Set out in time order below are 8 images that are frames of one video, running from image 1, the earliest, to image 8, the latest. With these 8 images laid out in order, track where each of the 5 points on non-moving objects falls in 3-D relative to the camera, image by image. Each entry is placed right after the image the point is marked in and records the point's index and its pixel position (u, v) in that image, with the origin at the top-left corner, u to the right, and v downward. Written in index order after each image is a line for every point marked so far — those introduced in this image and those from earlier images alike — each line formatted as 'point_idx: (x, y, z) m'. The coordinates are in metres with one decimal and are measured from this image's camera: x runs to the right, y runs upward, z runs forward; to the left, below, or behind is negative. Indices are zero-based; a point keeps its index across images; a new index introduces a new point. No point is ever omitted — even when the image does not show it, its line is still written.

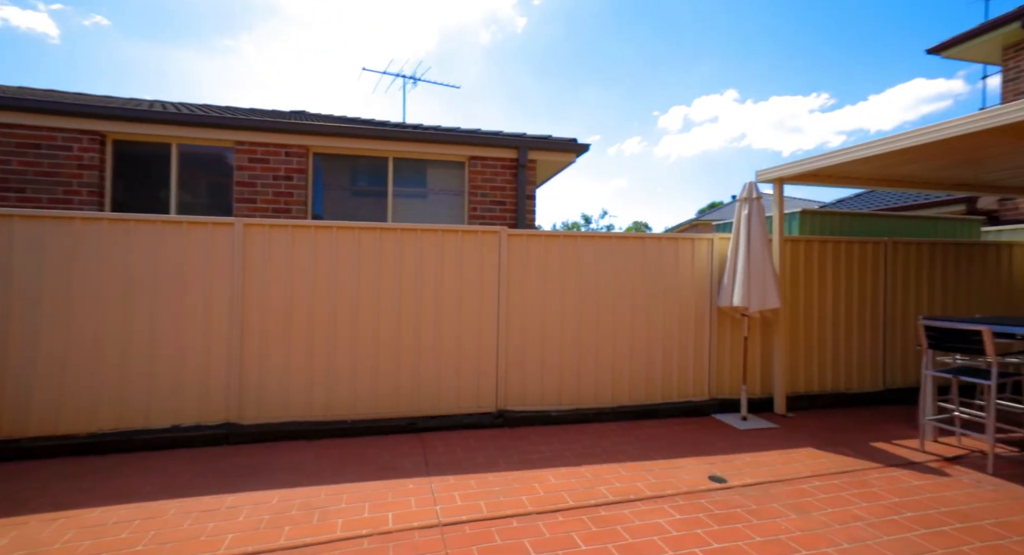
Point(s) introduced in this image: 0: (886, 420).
0: (+4.1, -1.5, +5.4) m
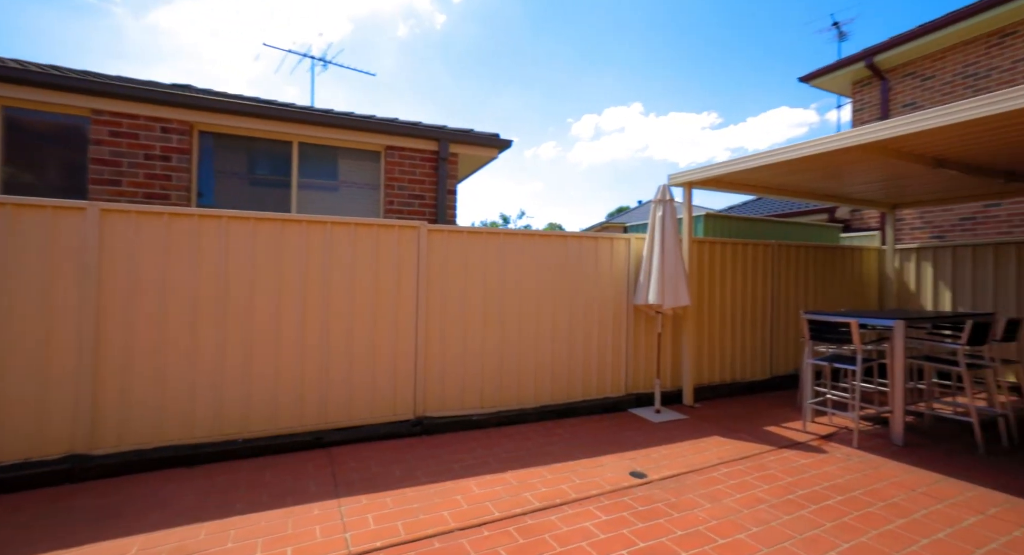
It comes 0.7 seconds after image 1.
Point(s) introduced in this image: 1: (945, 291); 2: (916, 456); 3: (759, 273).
0: (+3.2, -1.5, +5.9) m
1: (+6.7, -0.2, +8.0) m
2: (+3.7, -1.6, +4.6) m
3: (+3.3, 0.0, +6.5) m
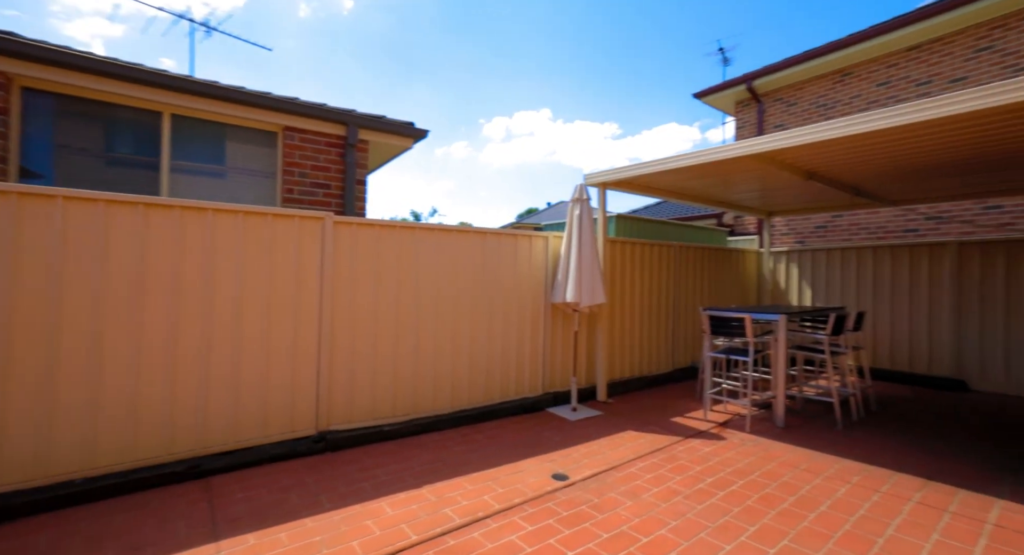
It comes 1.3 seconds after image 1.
0: (+2.1, -1.5, +6.2) m
1: (+5.3, -0.2, +8.9) m
2: (+2.9, -1.6, +5.0) m
3: (+2.1, +0.1, +6.8) m
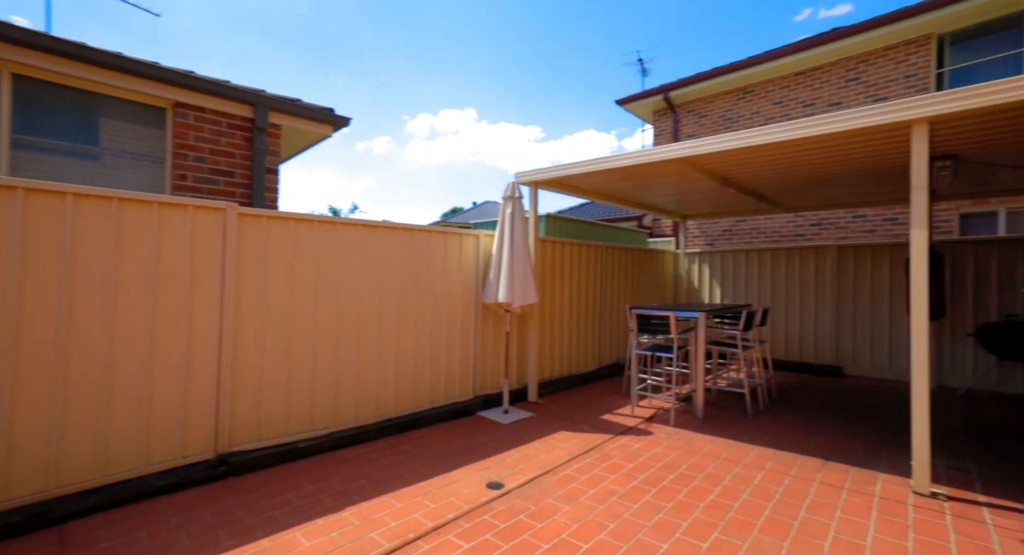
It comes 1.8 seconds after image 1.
0: (+1.2, -1.5, +6.3) m
1: (+3.9, -0.2, +9.5) m
2: (+2.2, -1.6, +5.2) m
3: (+1.1, +0.1, +6.9) m
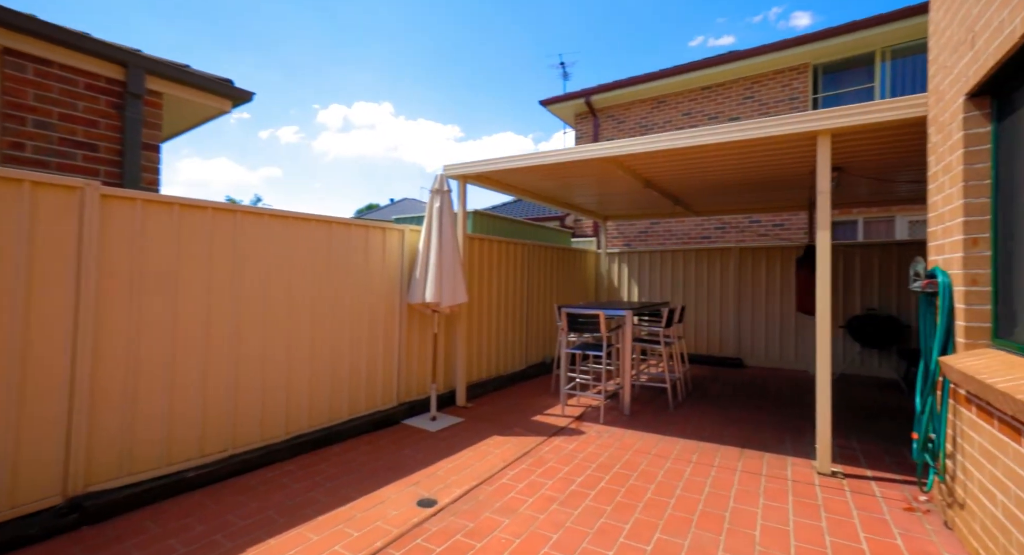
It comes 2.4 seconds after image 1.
0: (+0.3, -1.5, +6.2) m
1: (+2.5, -0.2, +9.8) m
2: (+1.4, -1.6, +5.3) m
3: (+0.1, +0.1, +6.8) m
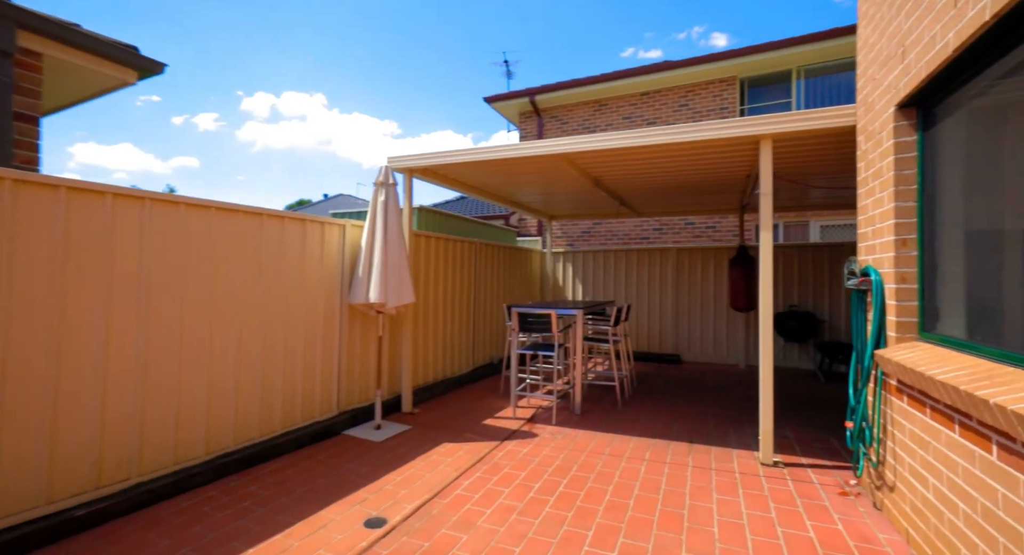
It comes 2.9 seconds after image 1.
0: (-0.3, -1.5, +6.0) m
1: (+1.4, -0.1, +9.8) m
2: (+0.9, -1.5, +5.3) m
3: (-0.6, +0.1, +6.6) m
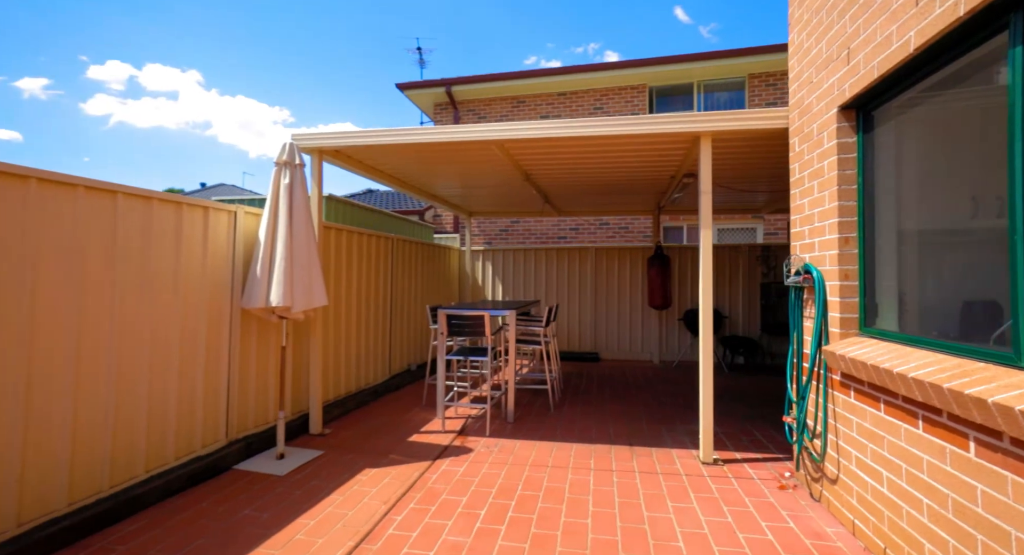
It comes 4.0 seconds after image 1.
0: (-1.2, -1.4, +5.4) m
1: (-0.2, -0.1, +9.5) m
2: (+0.2, -1.5, +4.9) m
3: (-1.6, +0.1, +6.0) m
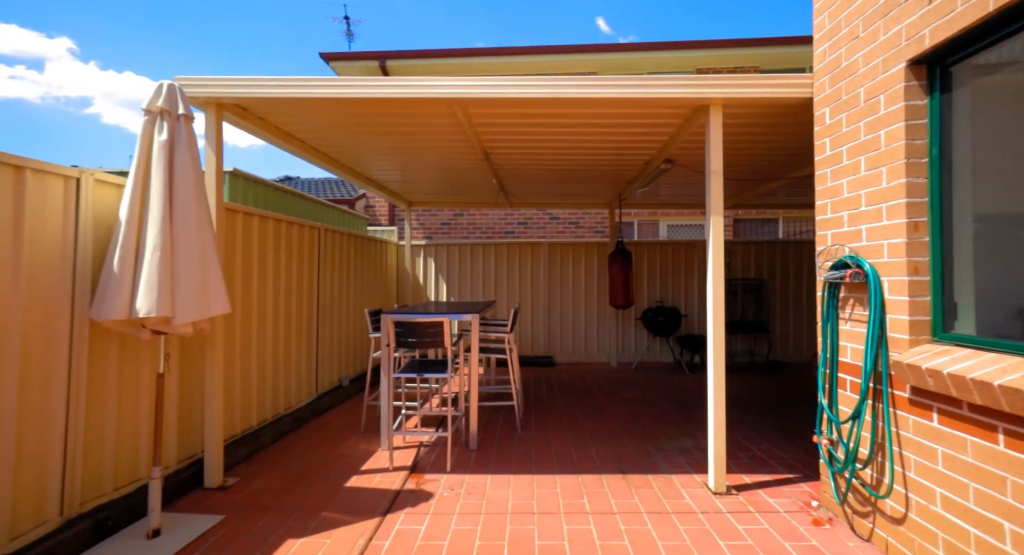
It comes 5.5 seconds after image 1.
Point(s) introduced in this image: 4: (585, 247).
0: (-1.5, -1.4, +4.4) m
1: (-1.2, -0.1, +8.5) m
2: (-0.1, -1.5, +4.1) m
3: (-2.0, +0.1, +4.8) m
4: (+1.2, +0.5, +8.3) m
